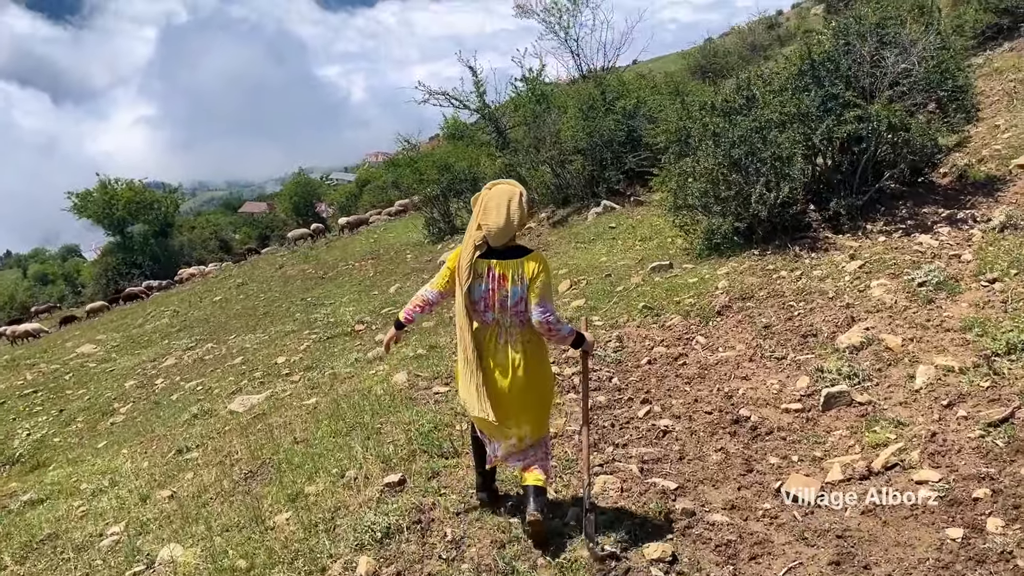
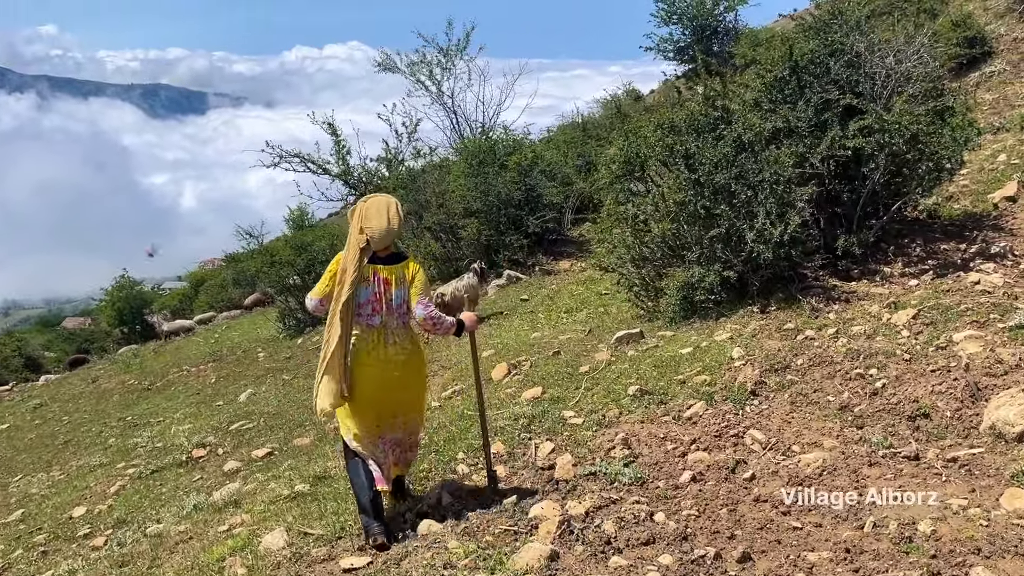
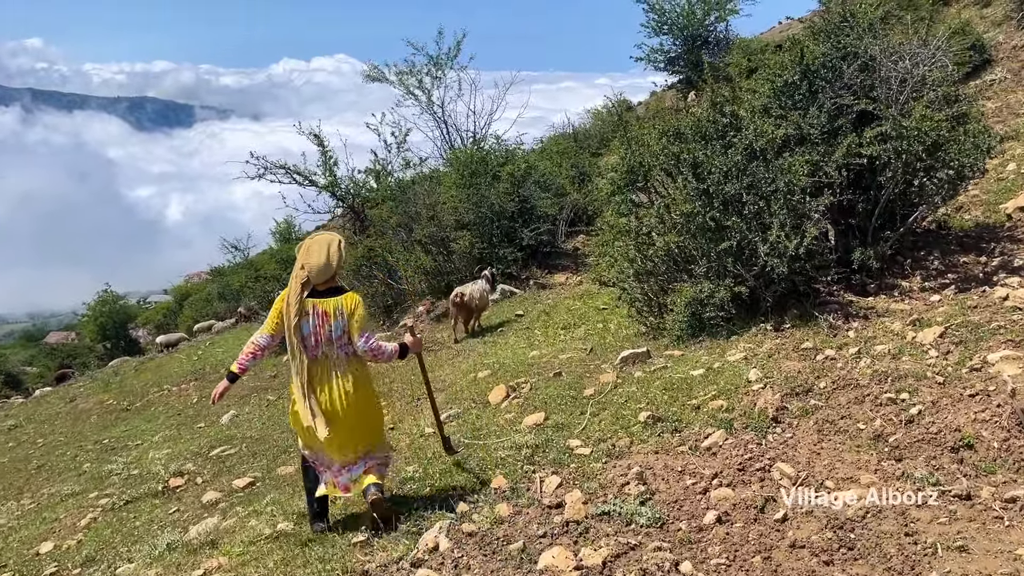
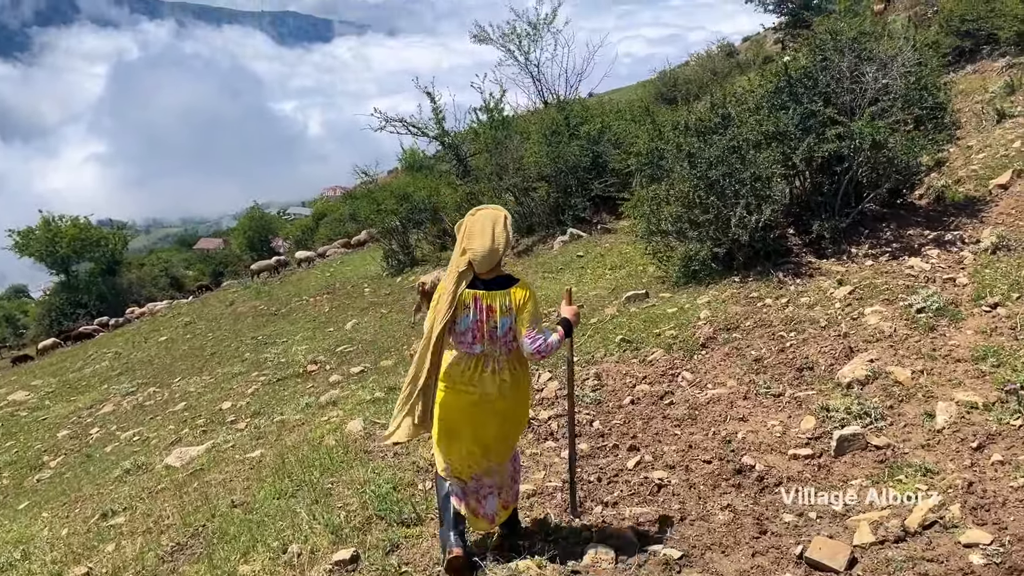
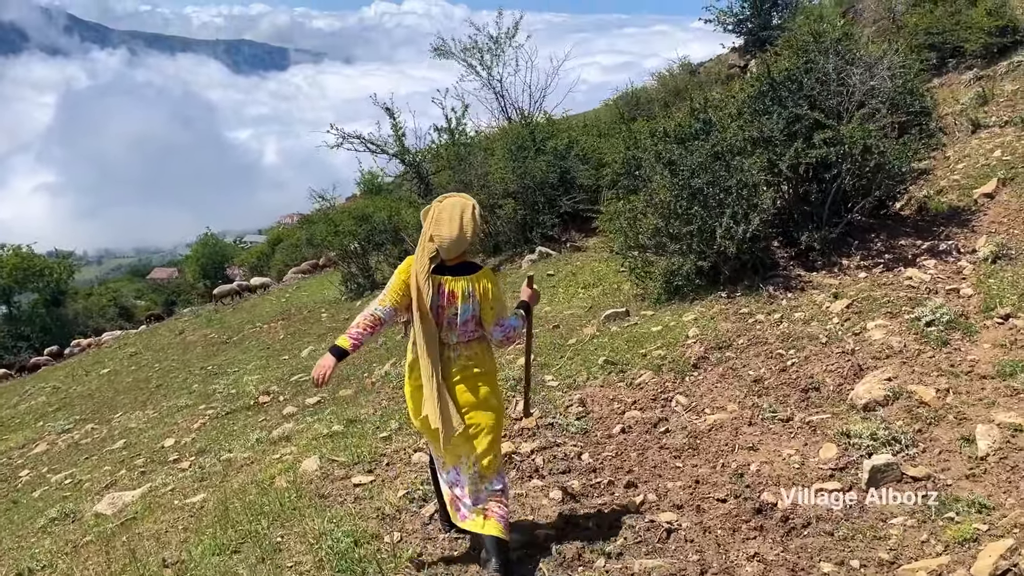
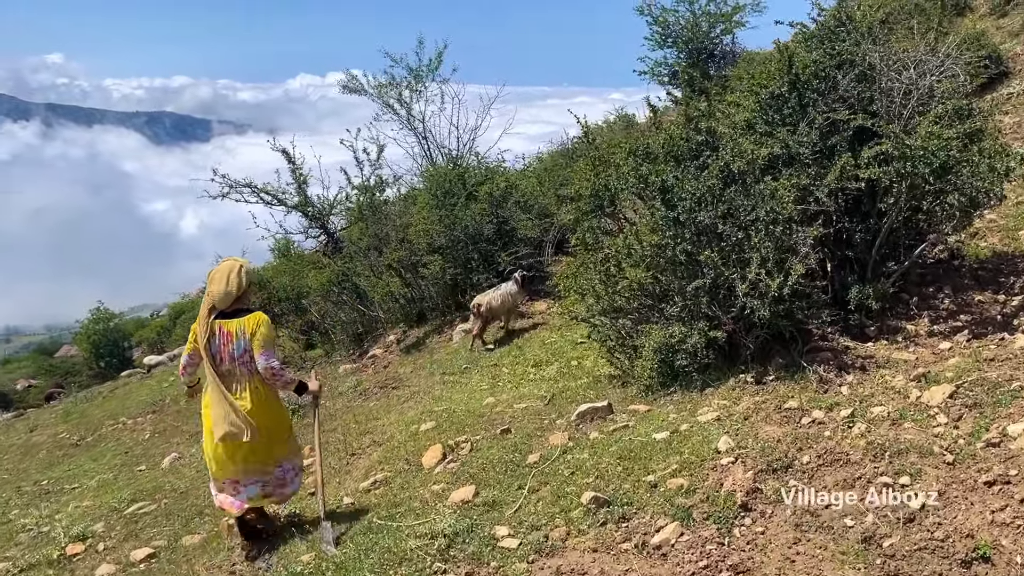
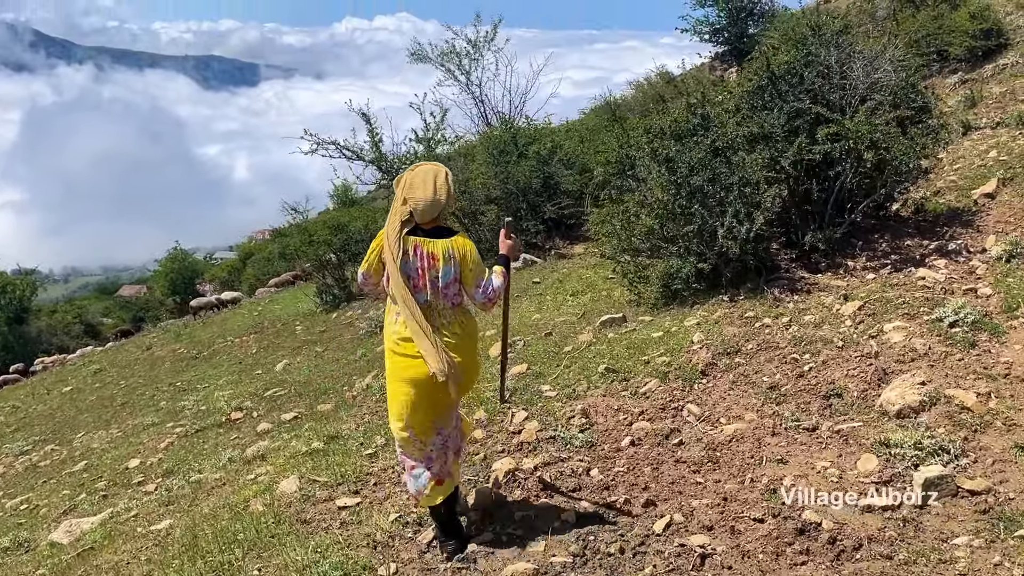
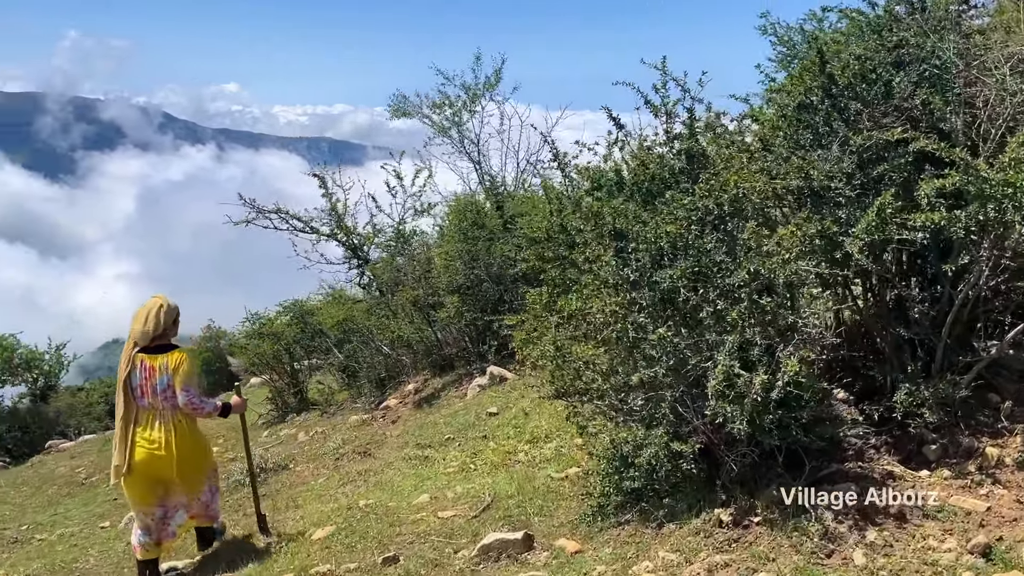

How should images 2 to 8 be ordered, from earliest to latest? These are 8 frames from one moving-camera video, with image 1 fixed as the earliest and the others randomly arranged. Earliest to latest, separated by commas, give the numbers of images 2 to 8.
4, 5, 7, 2, 3, 6, 8
